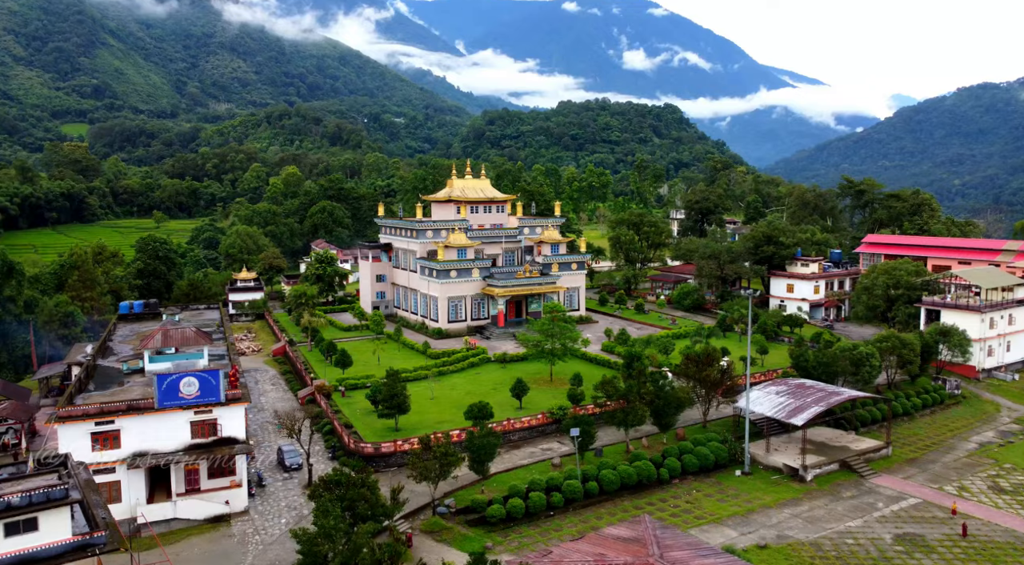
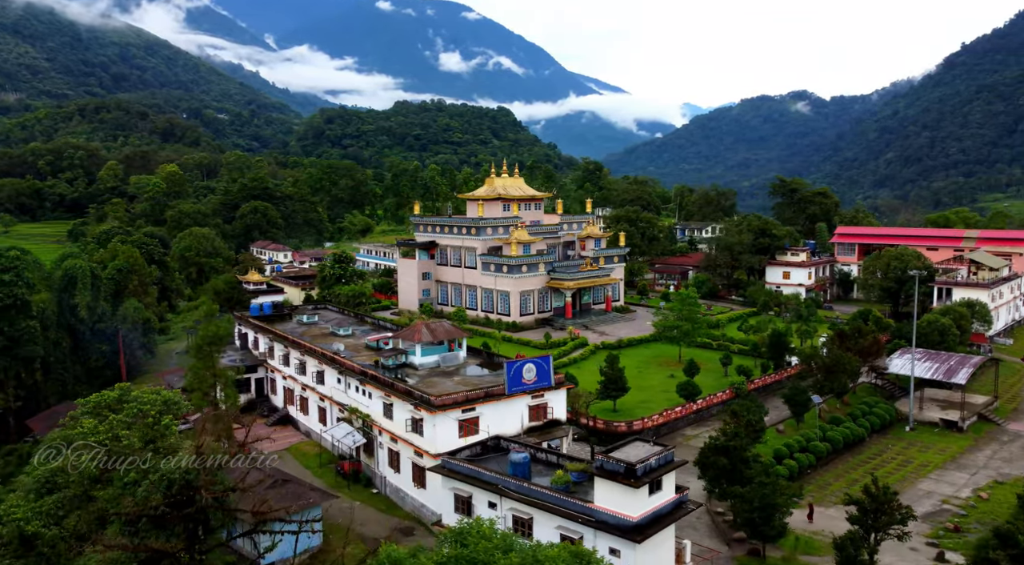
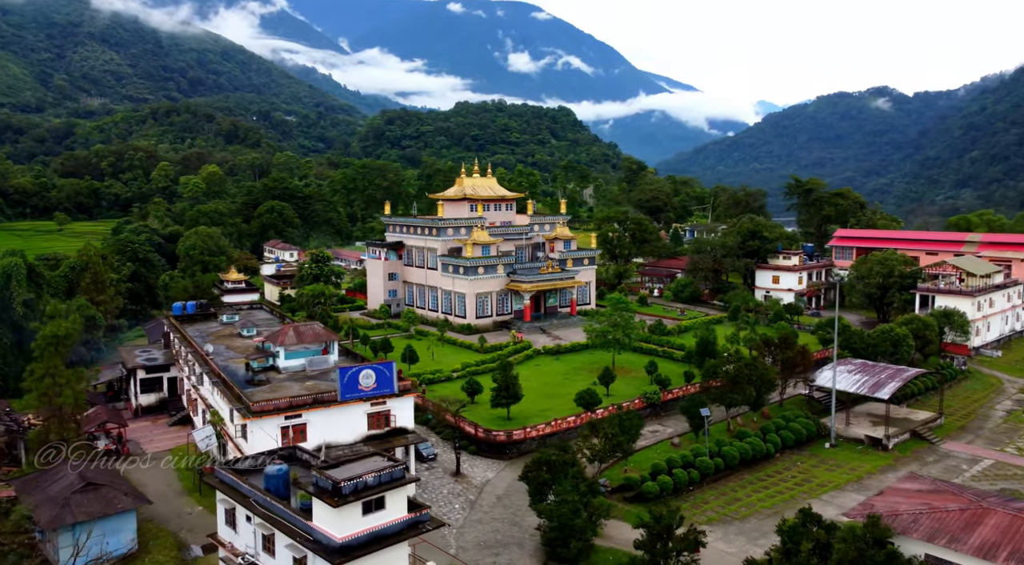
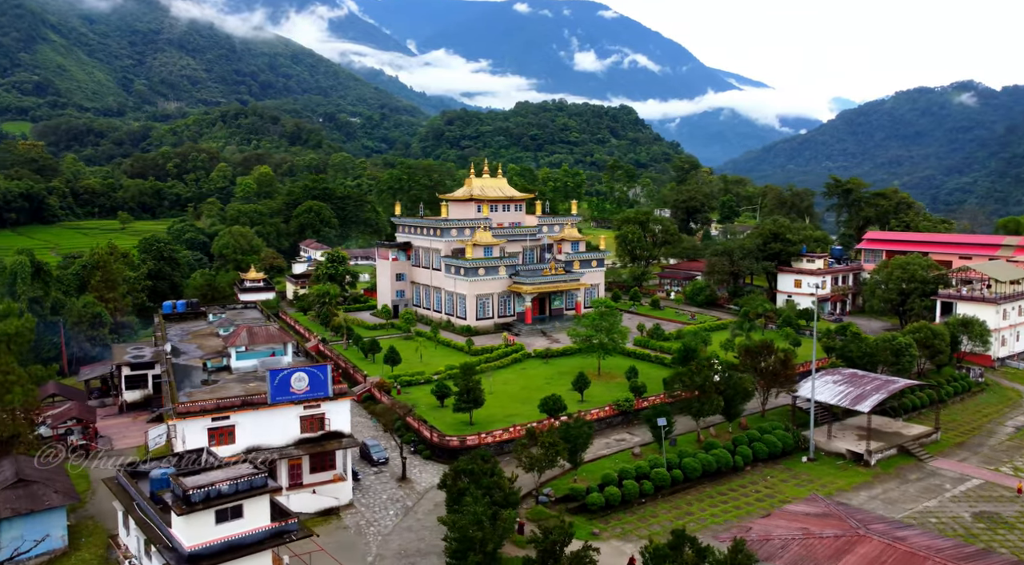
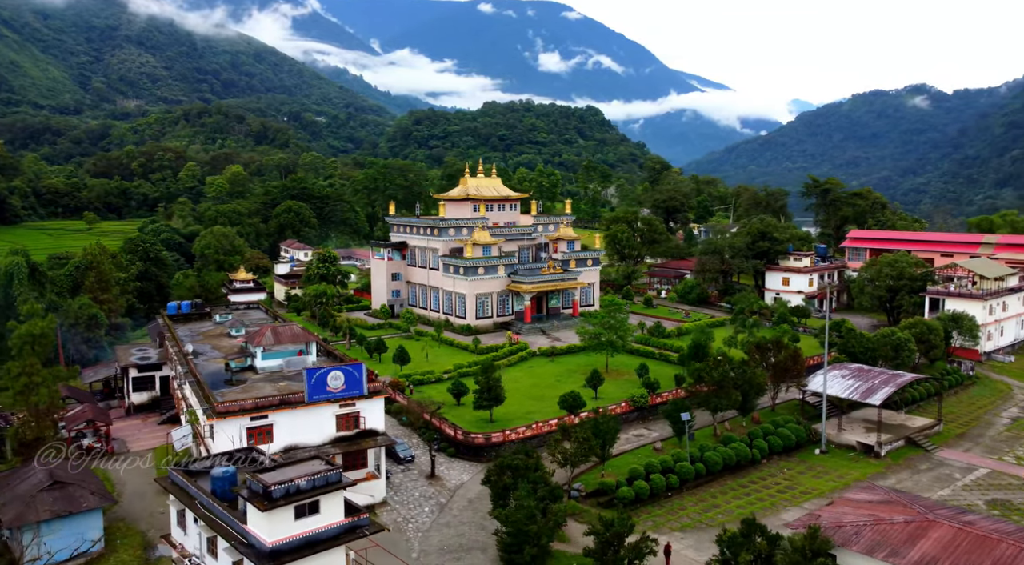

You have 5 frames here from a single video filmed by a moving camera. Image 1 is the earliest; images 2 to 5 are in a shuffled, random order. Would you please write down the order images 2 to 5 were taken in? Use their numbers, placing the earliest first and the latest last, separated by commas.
4, 5, 3, 2
